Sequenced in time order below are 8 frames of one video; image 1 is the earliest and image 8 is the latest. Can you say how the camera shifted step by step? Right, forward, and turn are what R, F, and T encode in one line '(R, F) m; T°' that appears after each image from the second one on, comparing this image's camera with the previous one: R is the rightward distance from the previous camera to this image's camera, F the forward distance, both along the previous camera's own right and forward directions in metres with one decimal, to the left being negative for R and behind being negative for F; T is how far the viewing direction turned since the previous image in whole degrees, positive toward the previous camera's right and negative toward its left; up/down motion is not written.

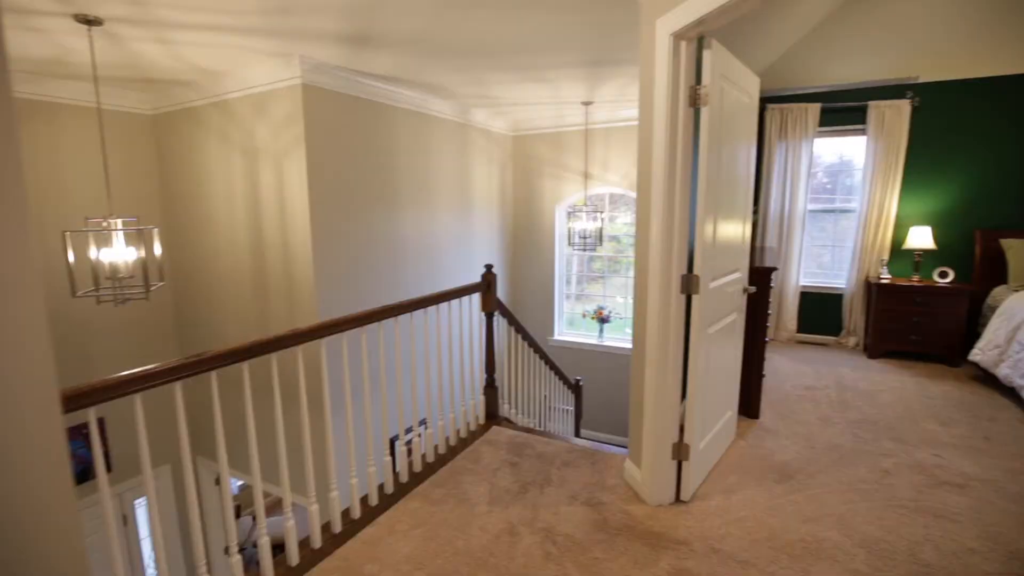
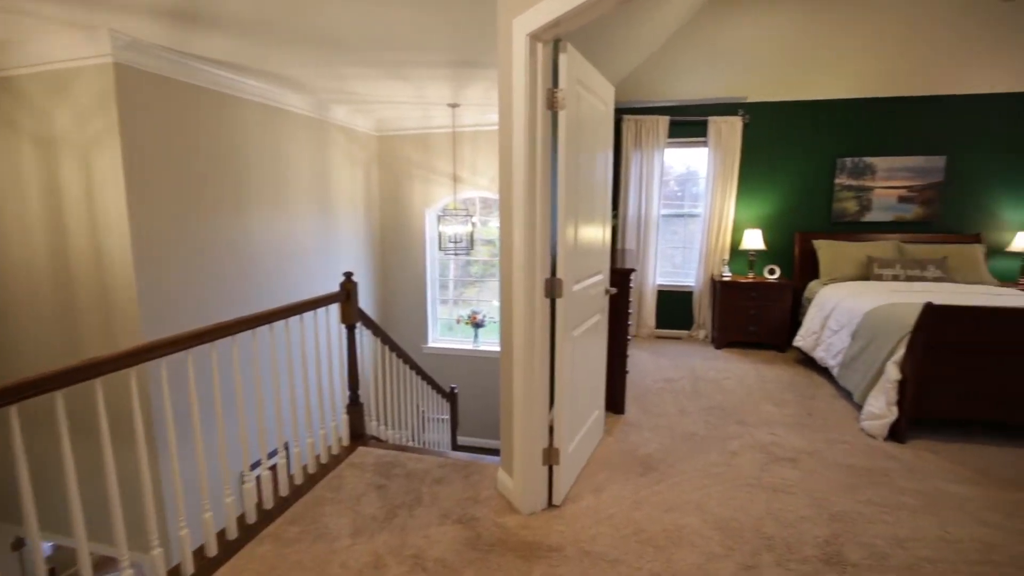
(+0.1, +0.1) m; +13°
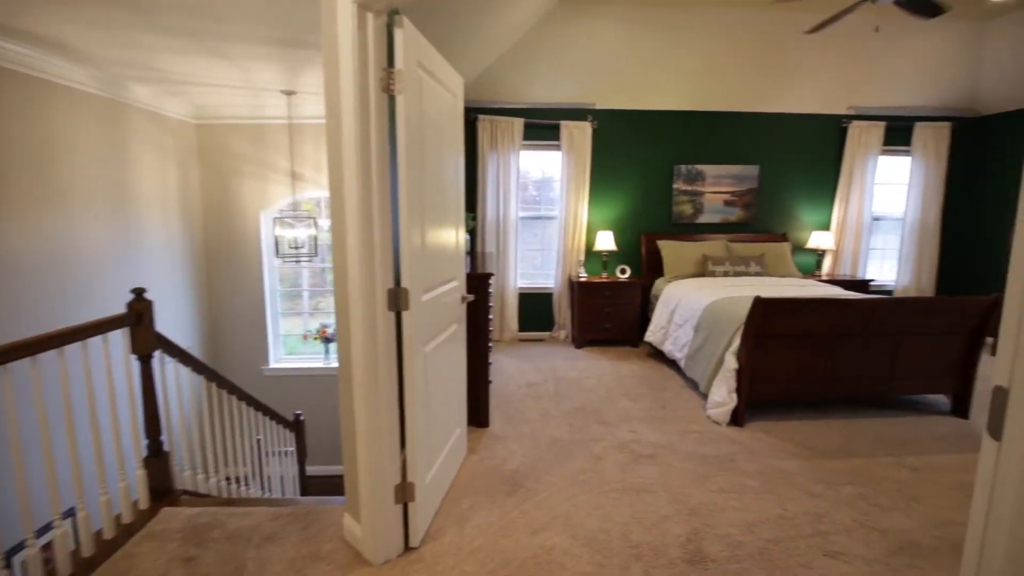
(+0.1, +0.2) m; +15°
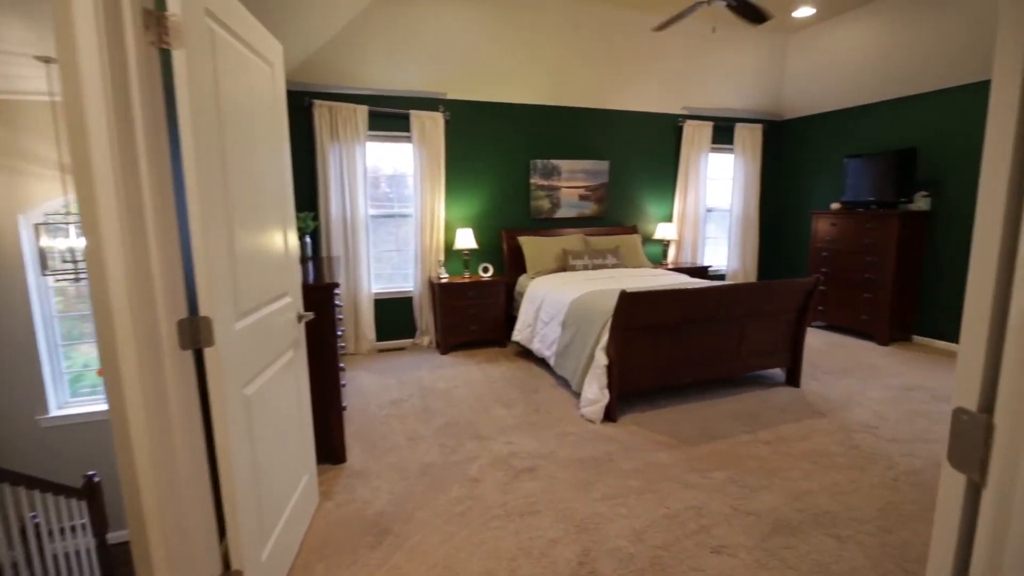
(0.0, +0.3) m; +16°
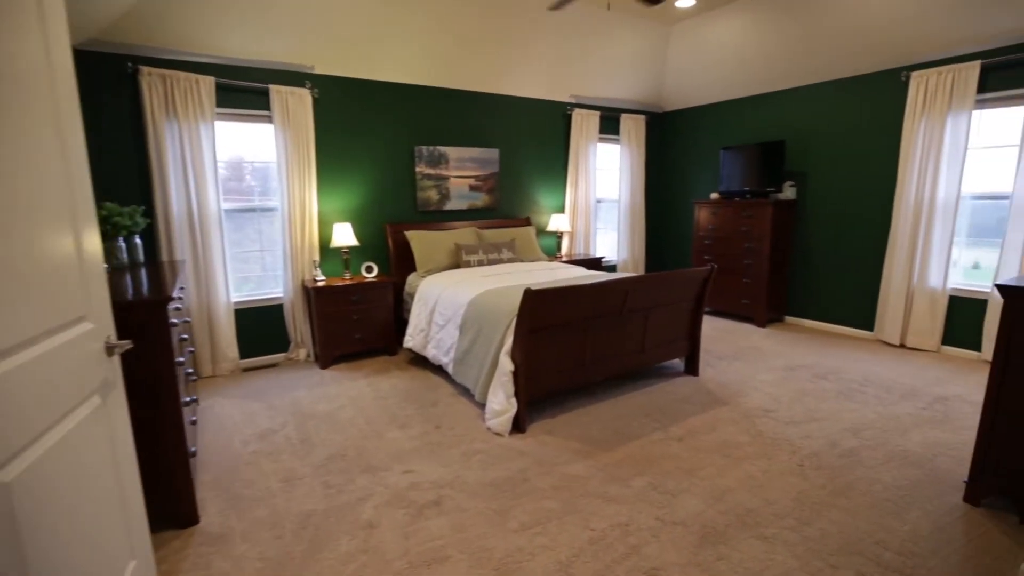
(0.0, +0.4) m; +13°
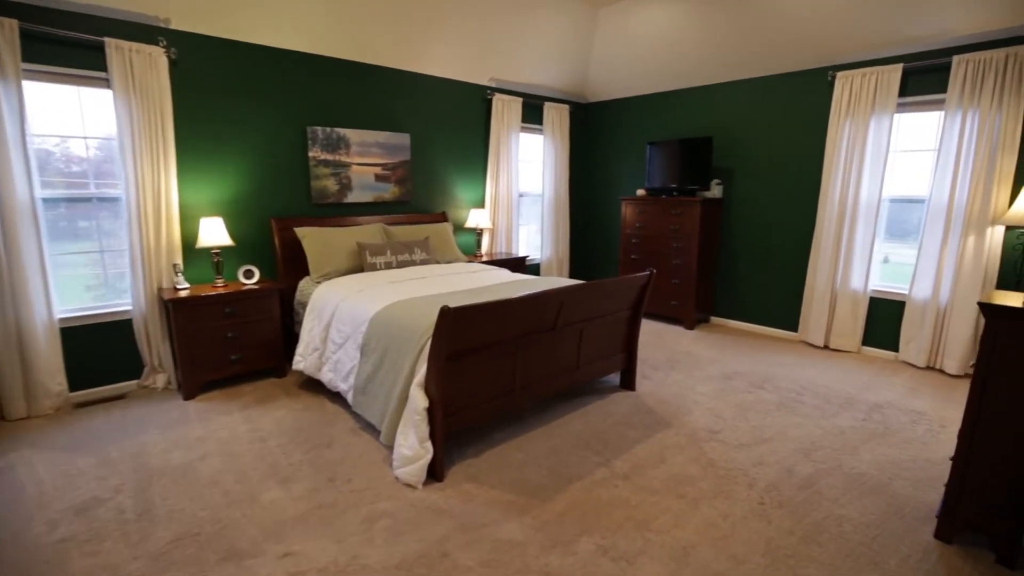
(0.0, +0.5) m; +9°
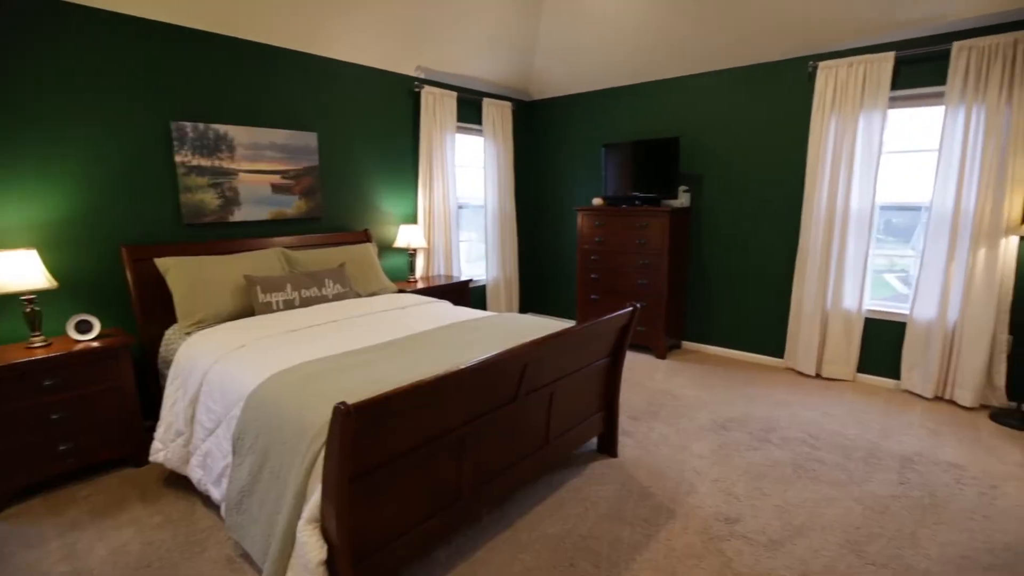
(0.0, +0.8) m; +7°
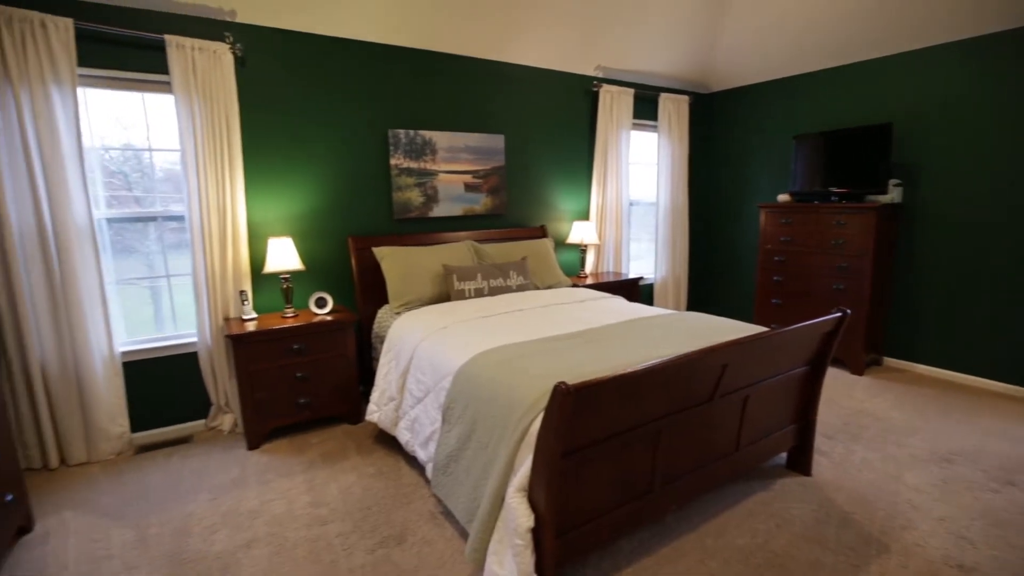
(-0.2, -0.1) m; -16°
